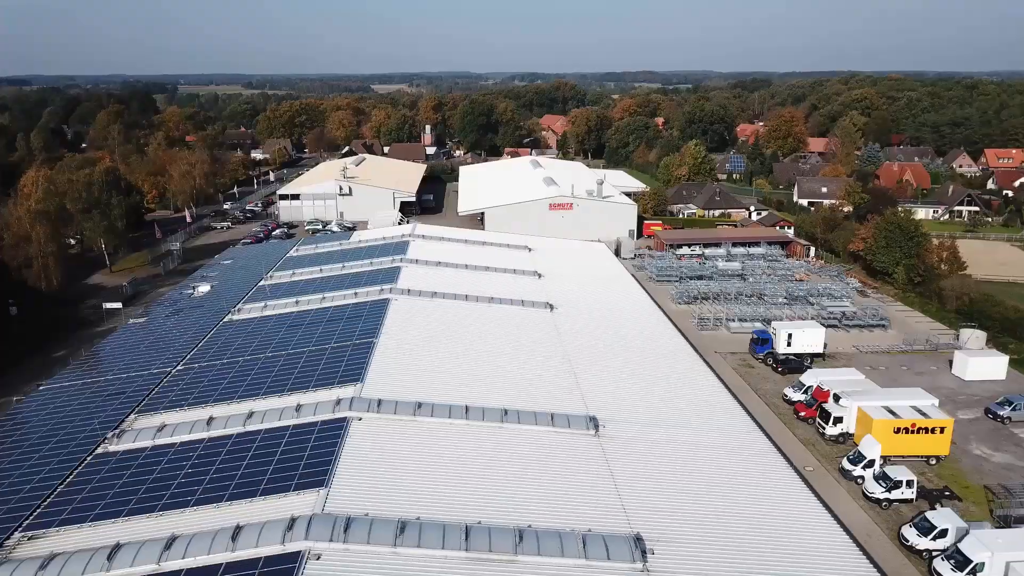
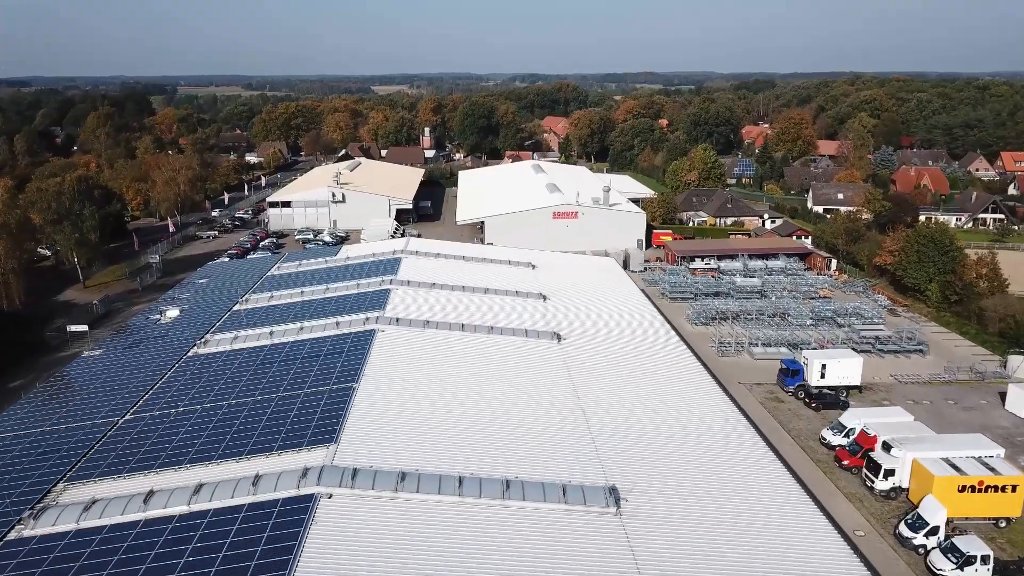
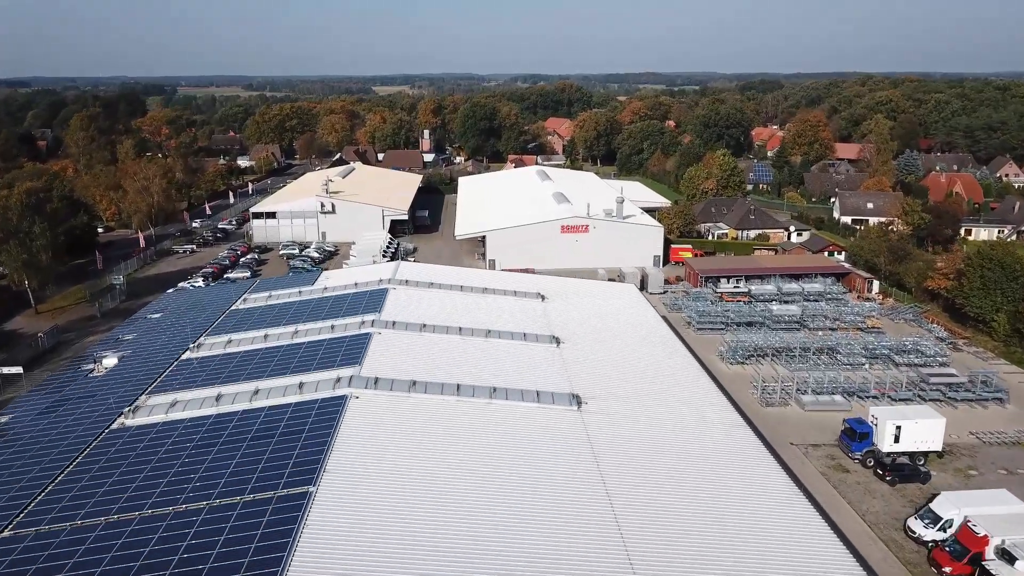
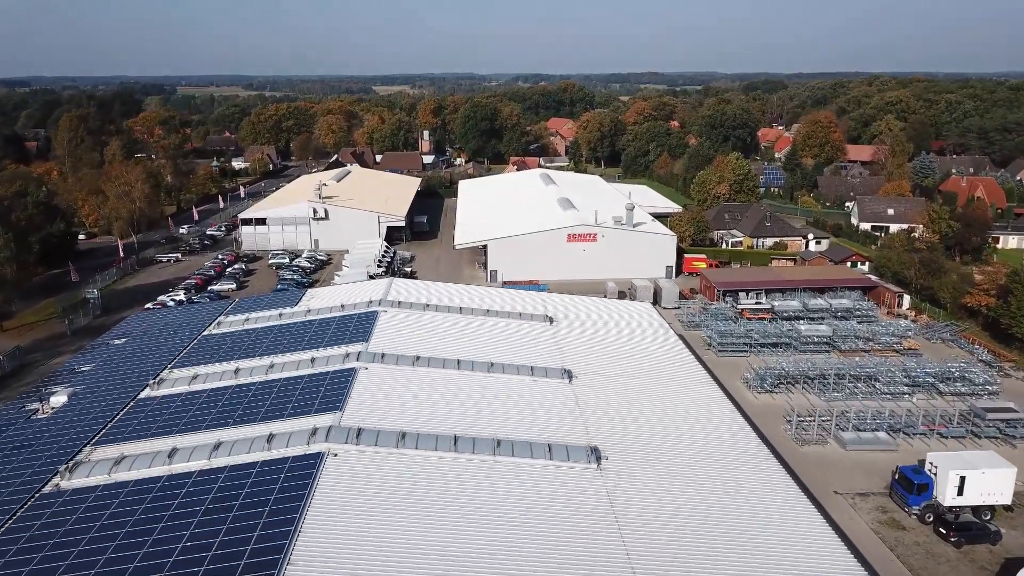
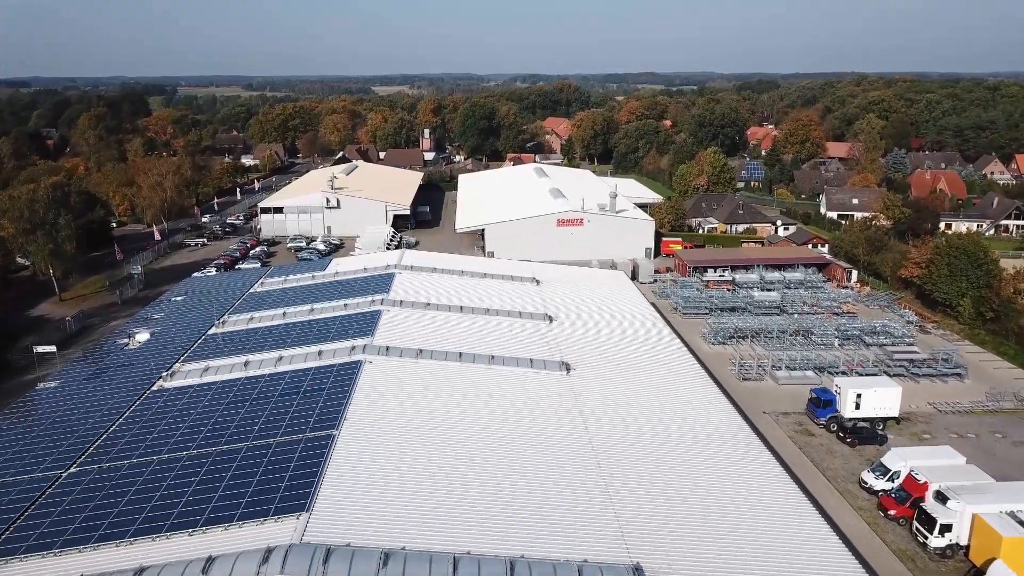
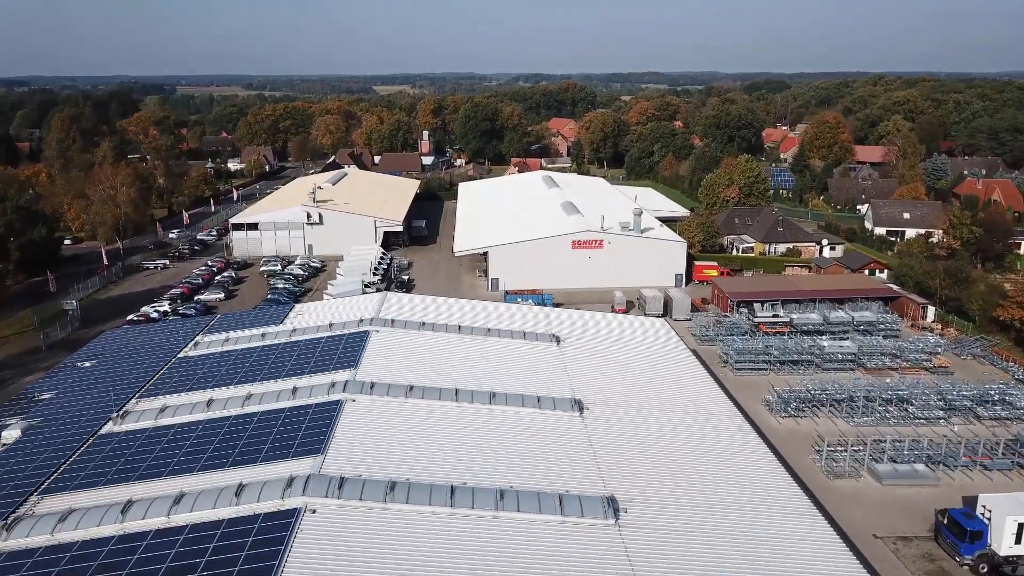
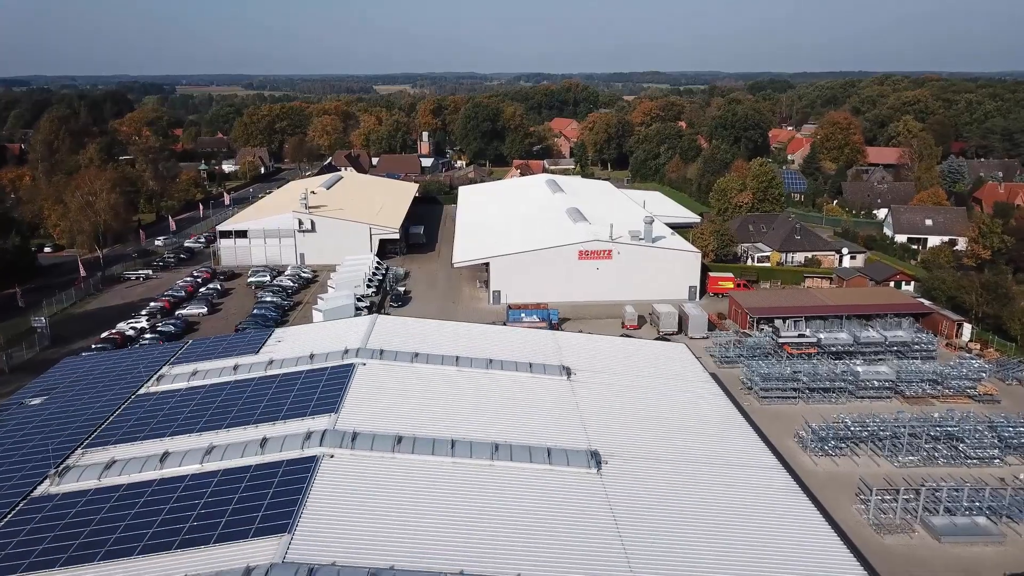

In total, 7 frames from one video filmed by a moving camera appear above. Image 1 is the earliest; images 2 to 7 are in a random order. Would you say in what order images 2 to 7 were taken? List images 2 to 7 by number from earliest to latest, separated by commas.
2, 5, 3, 4, 6, 7
